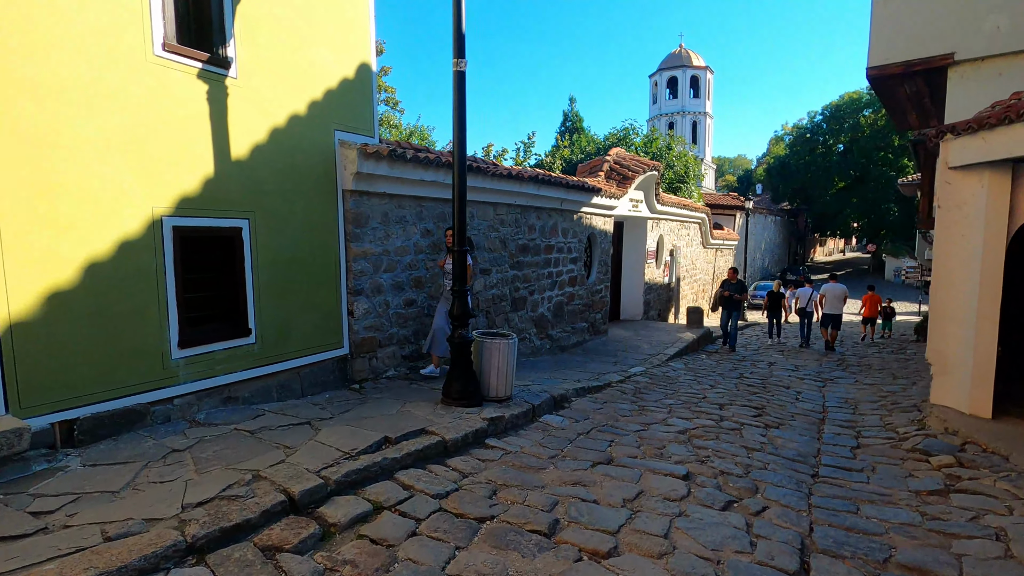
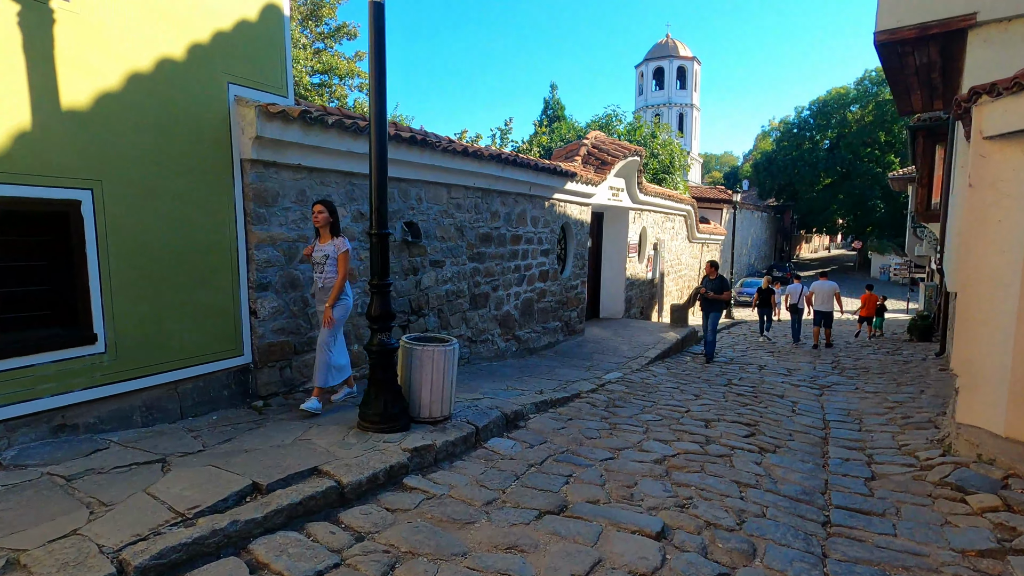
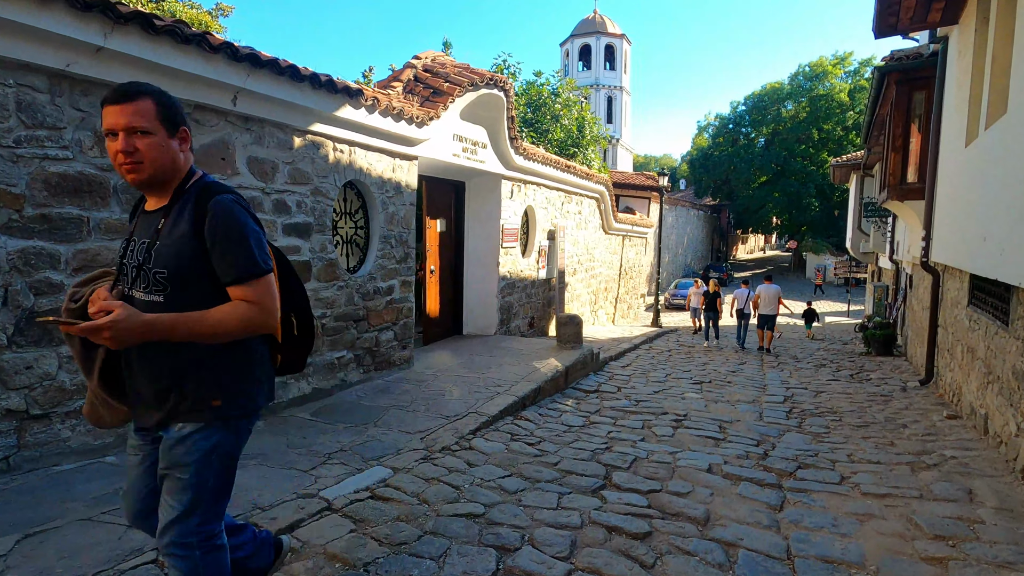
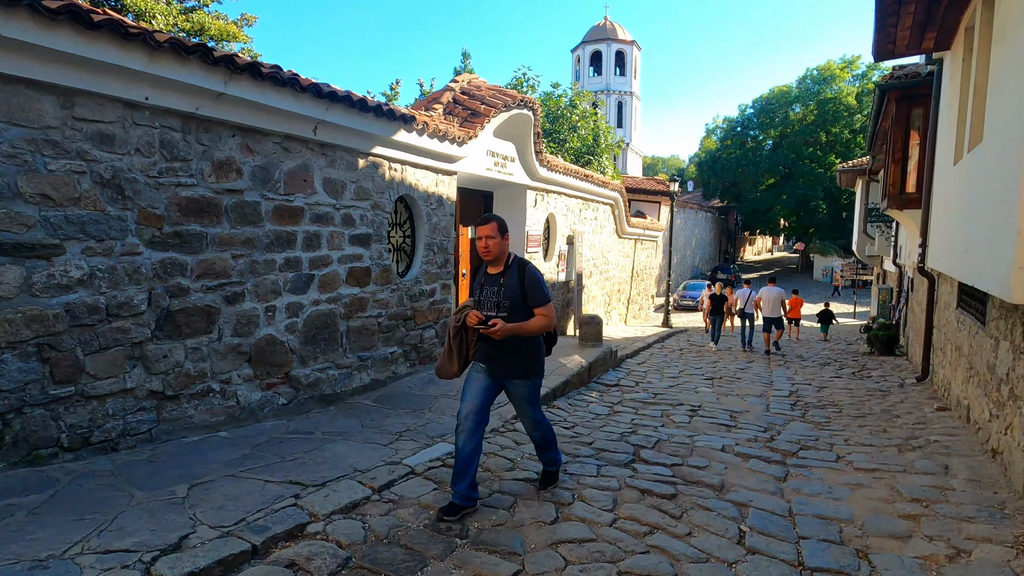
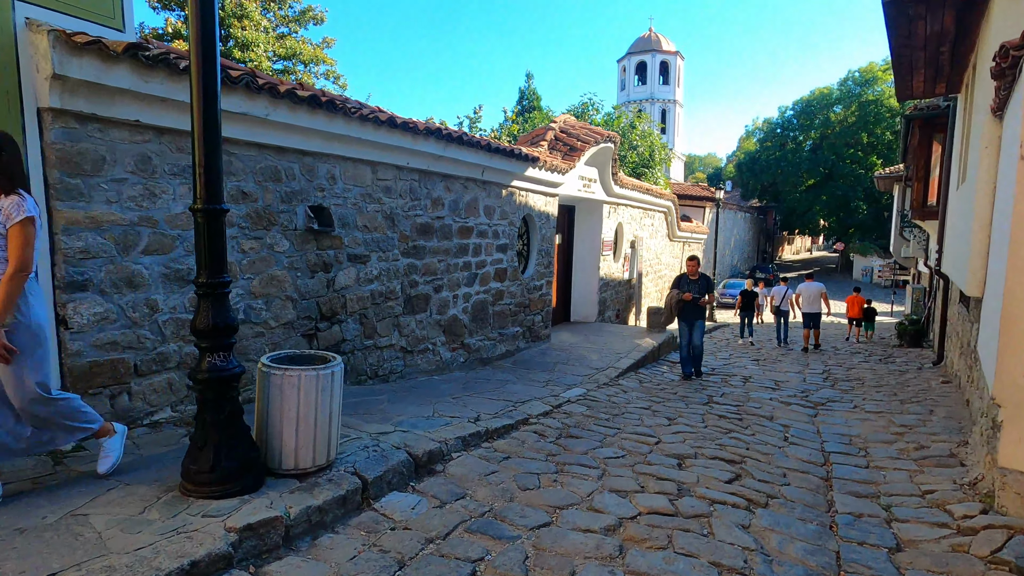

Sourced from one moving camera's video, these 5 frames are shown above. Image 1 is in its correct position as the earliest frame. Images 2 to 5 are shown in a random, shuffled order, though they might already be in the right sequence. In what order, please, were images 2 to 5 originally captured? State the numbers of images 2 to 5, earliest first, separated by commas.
2, 5, 4, 3
